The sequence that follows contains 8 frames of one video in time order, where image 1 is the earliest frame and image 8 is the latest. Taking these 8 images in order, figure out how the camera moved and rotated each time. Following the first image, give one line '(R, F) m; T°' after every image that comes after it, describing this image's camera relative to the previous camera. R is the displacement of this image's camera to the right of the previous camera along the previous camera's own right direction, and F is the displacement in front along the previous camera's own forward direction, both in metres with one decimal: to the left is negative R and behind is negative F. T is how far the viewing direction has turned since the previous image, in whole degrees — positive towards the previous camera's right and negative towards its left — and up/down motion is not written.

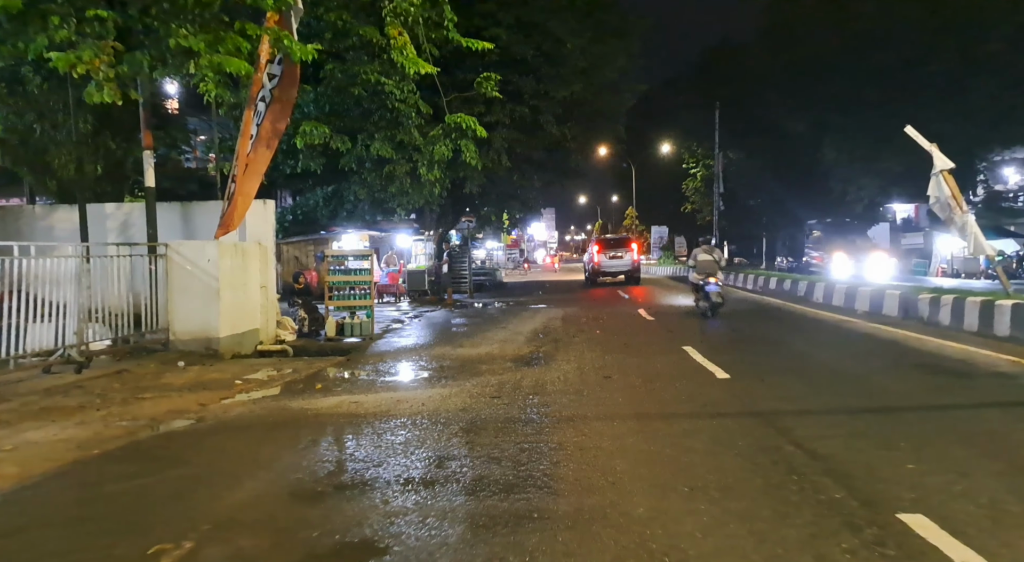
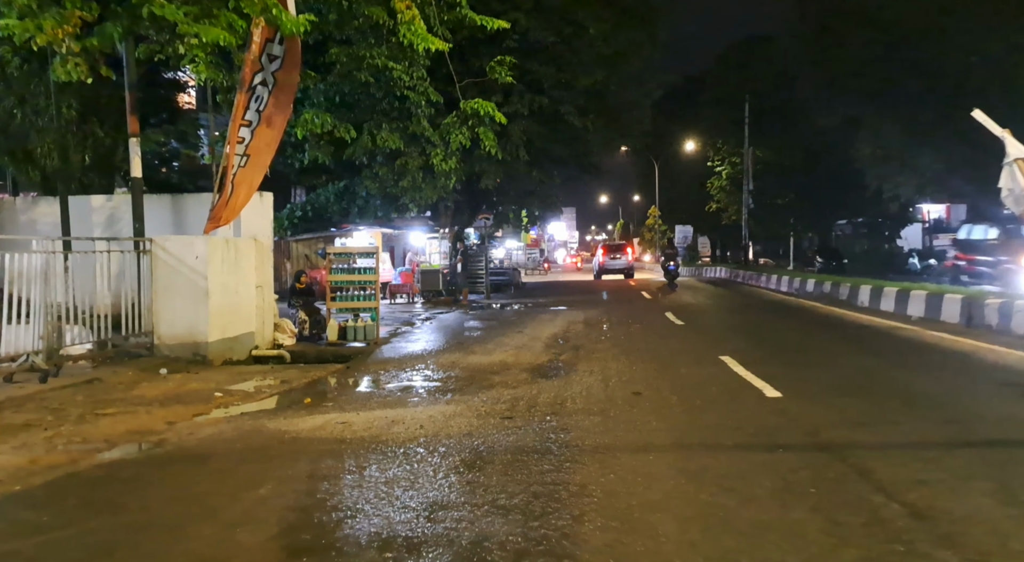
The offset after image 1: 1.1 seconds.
(0.0, +1.2) m; -2°
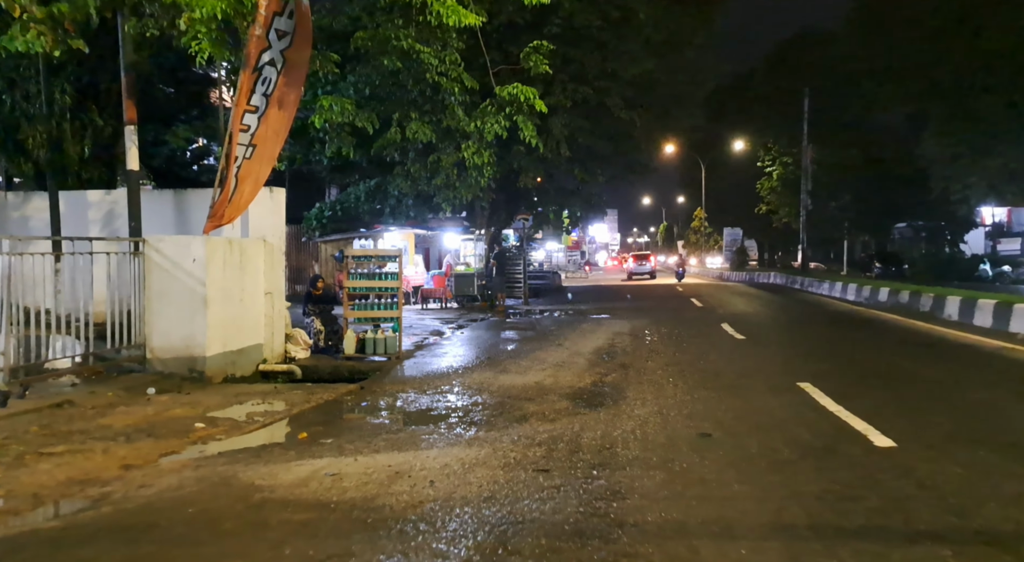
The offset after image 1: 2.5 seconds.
(0.0, +1.6) m; -3°
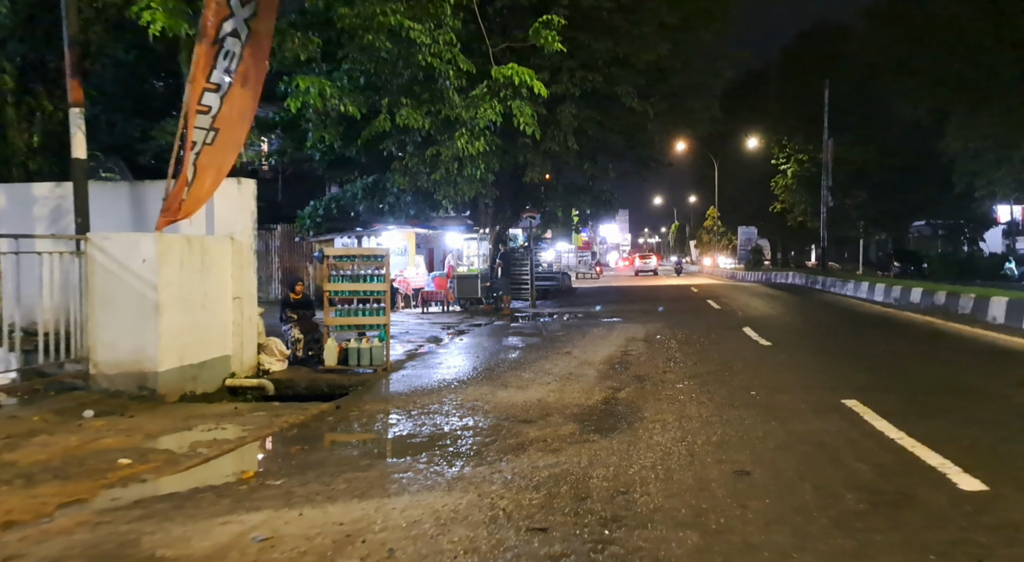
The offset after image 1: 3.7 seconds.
(+0.1, +1.4) m; -1°
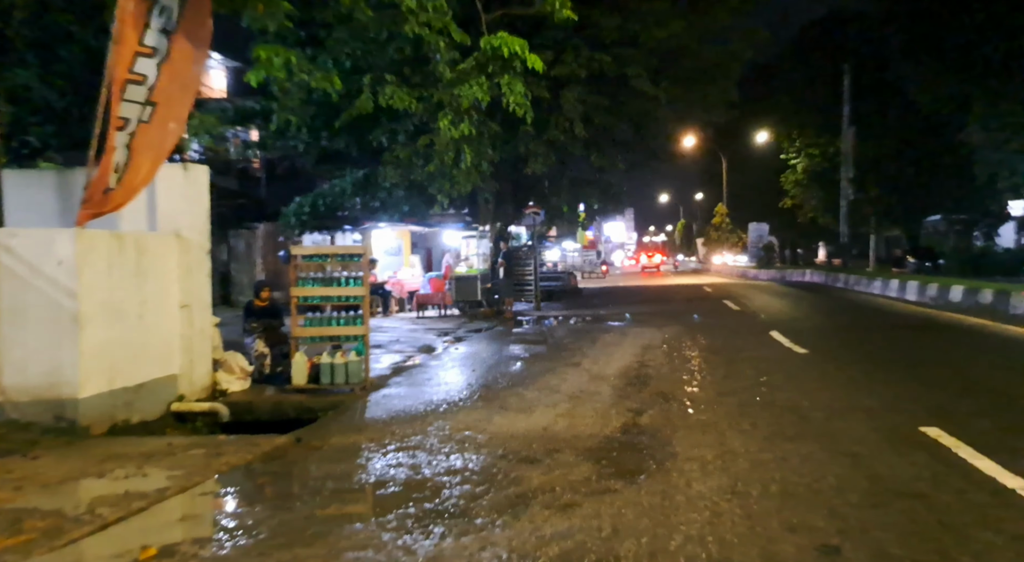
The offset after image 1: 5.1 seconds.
(+0.1, +1.6) m; 0°
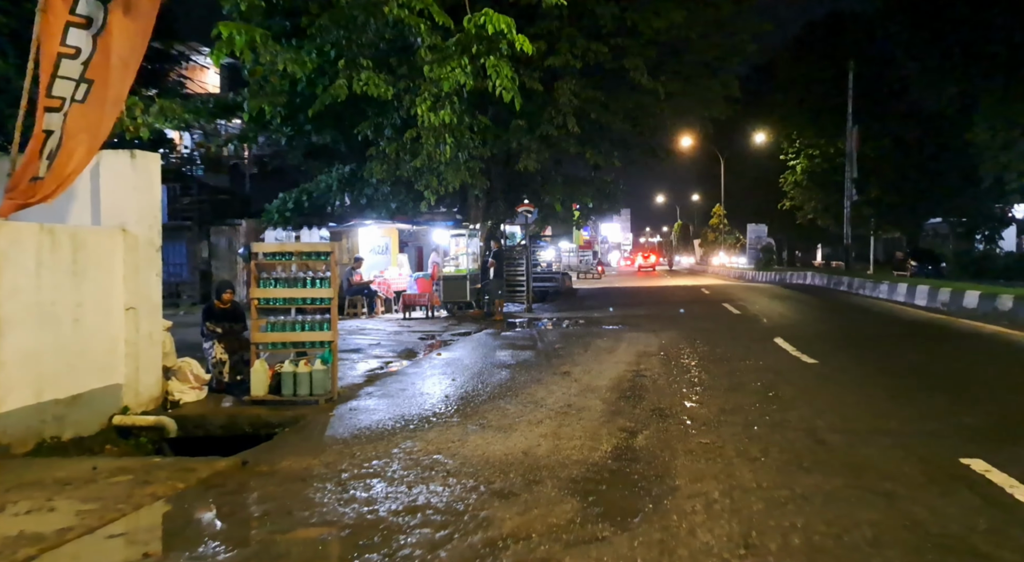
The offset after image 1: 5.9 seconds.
(+0.2, +0.8) m; 0°
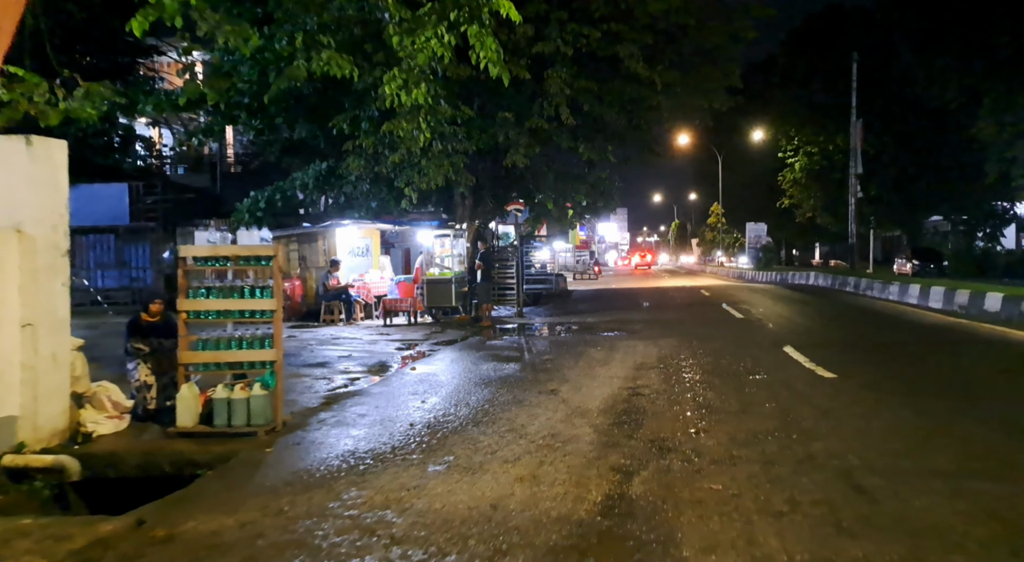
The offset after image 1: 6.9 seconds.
(+0.2, +1.3) m; 0°
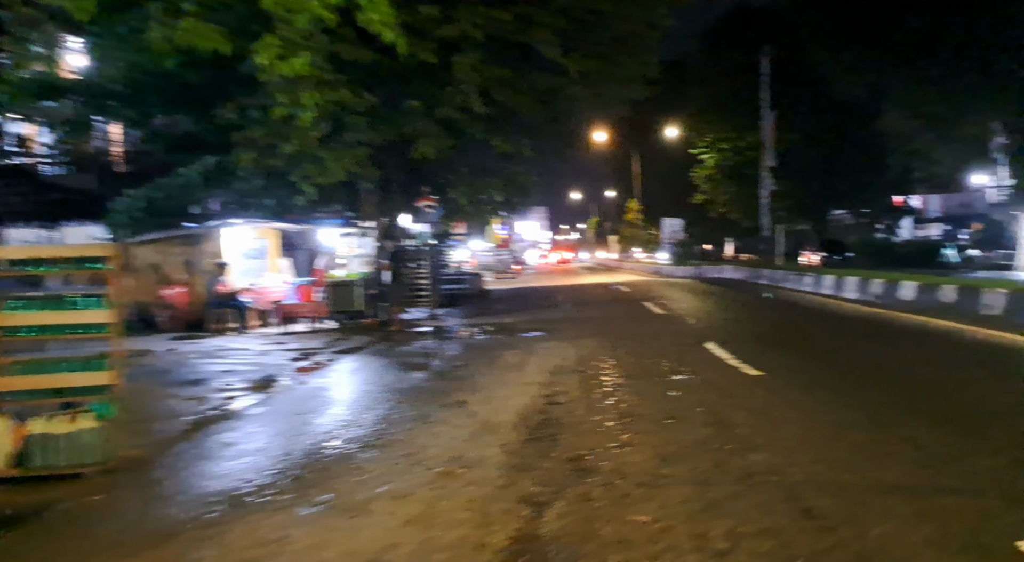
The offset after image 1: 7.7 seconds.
(+0.3, +1.0) m; +6°
